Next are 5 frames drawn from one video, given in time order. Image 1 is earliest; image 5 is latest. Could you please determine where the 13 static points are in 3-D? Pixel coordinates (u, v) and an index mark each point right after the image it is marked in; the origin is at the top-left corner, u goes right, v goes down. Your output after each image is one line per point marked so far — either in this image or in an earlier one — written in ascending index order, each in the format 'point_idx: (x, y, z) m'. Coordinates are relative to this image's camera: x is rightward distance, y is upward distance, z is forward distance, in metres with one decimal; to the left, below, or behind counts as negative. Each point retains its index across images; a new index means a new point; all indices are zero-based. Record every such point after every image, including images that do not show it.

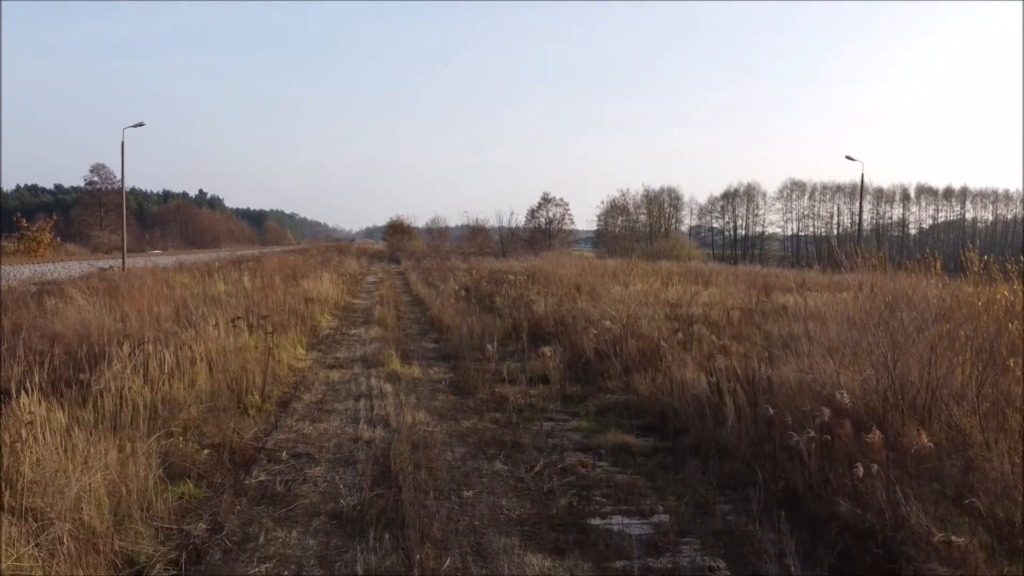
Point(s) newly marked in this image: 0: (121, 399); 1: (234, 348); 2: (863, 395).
0: (-3.5, -0.9, +4.7) m
1: (-3.7, -0.8, +6.9) m
2: (+3.2, -1.0, +4.8) m
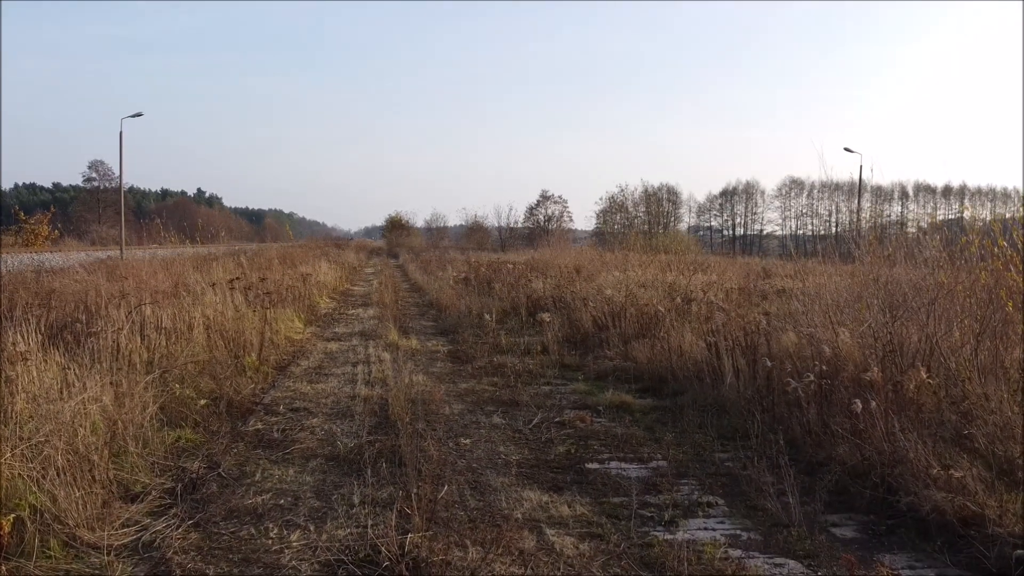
0: (-3.5, -0.5, +4.7) m
1: (-3.7, -0.3, +6.9) m
2: (+3.2, -0.6, +4.8) m
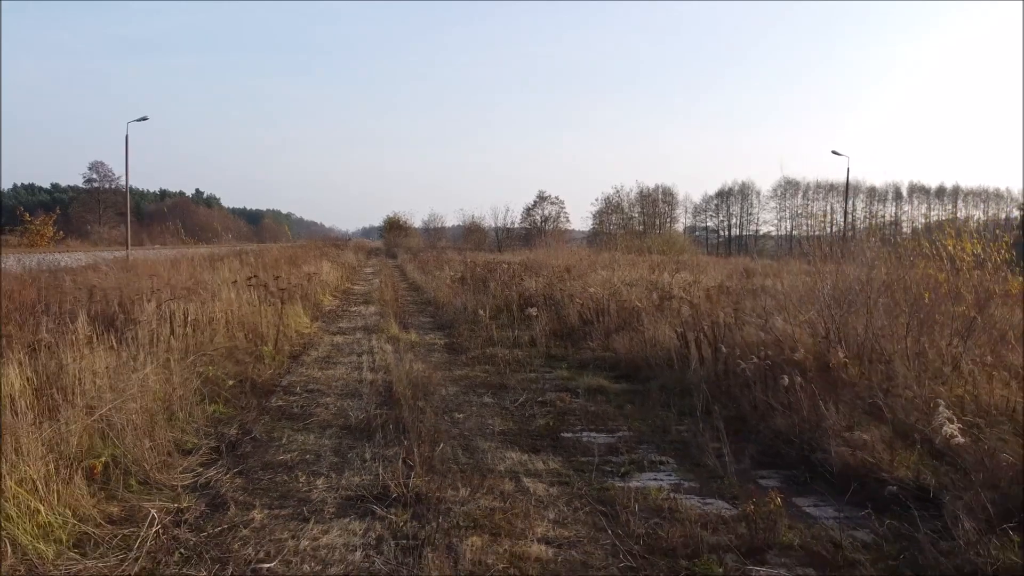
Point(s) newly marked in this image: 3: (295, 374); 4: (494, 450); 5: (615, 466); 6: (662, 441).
0: (-3.6, -0.5, +5.4) m
1: (-3.8, -0.3, +7.6) m
2: (+3.1, -0.5, +5.5) m
3: (-2.5, -1.0, +6.2) m
4: (-0.1, -1.3, +4.2) m
5: (+0.8, -1.4, +4.1) m
6: (+1.3, -1.3, +4.6) m
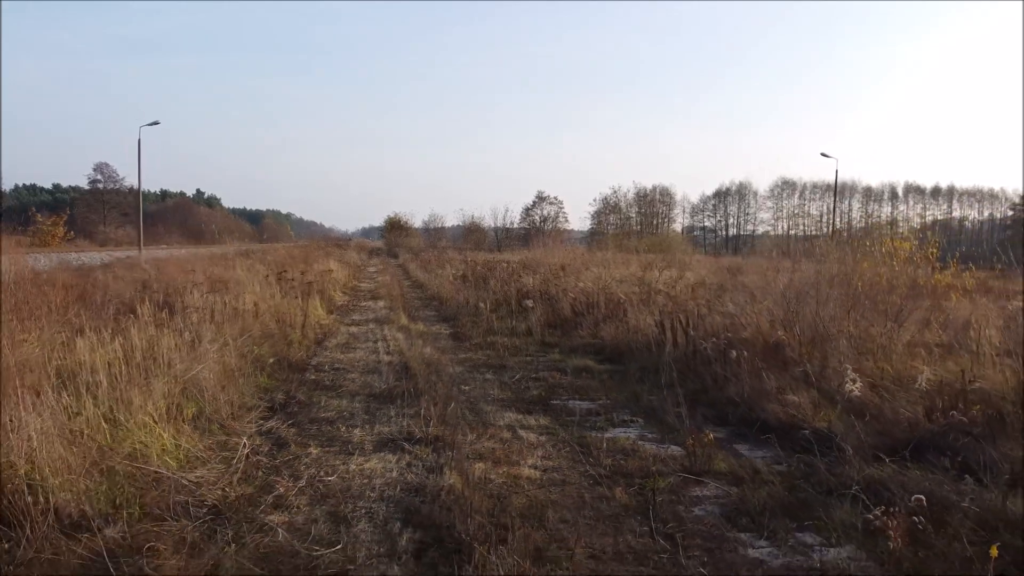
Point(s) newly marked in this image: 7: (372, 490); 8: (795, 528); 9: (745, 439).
0: (-3.7, -0.4, +6.3) m
1: (-3.8, -0.2, +8.5) m
2: (+3.1, -0.4, +6.5) m
3: (-2.6, -0.9, +7.1) m
4: (-0.2, -1.2, +5.1) m
5: (+0.8, -1.3, +5.0) m
6: (+1.3, -1.2, +5.5) m
7: (-0.9, -1.3, +3.4) m
8: (+1.7, -1.4, +3.1) m
9: (+2.0, -1.3, +4.6) m
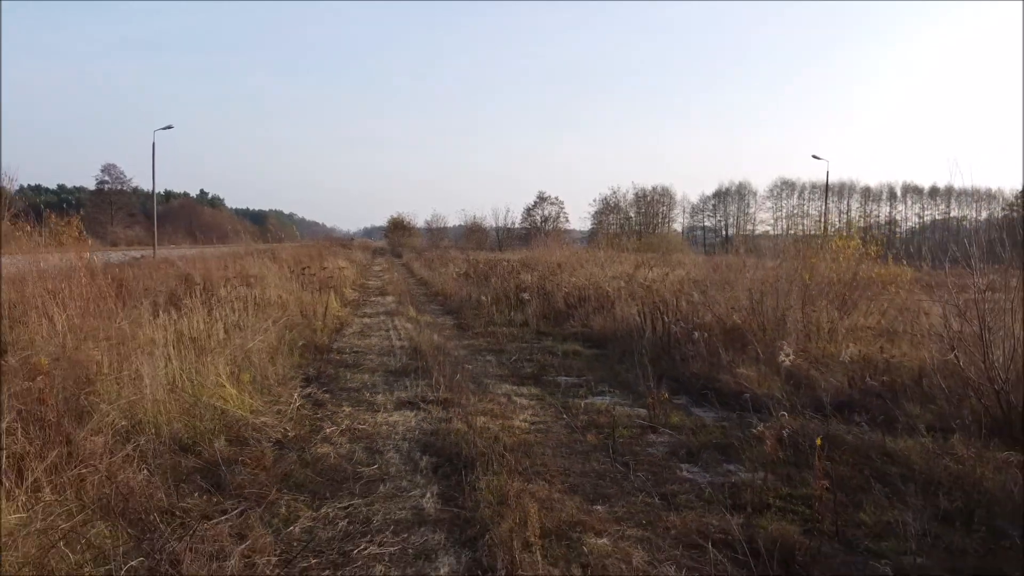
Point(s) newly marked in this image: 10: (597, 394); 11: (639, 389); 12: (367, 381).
0: (-3.7, -0.3, +7.3) m
1: (-3.9, -0.1, +9.5) m
2: (+3.0, -0.3, +7.4) m
3: (-2.6, -0.8, +8.1) m
4: (-0.2, -1.1, +6.0) m
5: (+0.7, -1.2, +5.9) m
6: (+1.2, -1.1, +6.5) m
7: (-0.9, -1.2, +4.3) m
8: (+1.6, -1.3, +4.1) m
9: (+2.0, -1.2, +5.6) m
10: (+0.9, -1.2, +5.9) m
11: (+1.4, -1.1, +5.9) m
12: (-1.6, -1.1, +5.9) m
